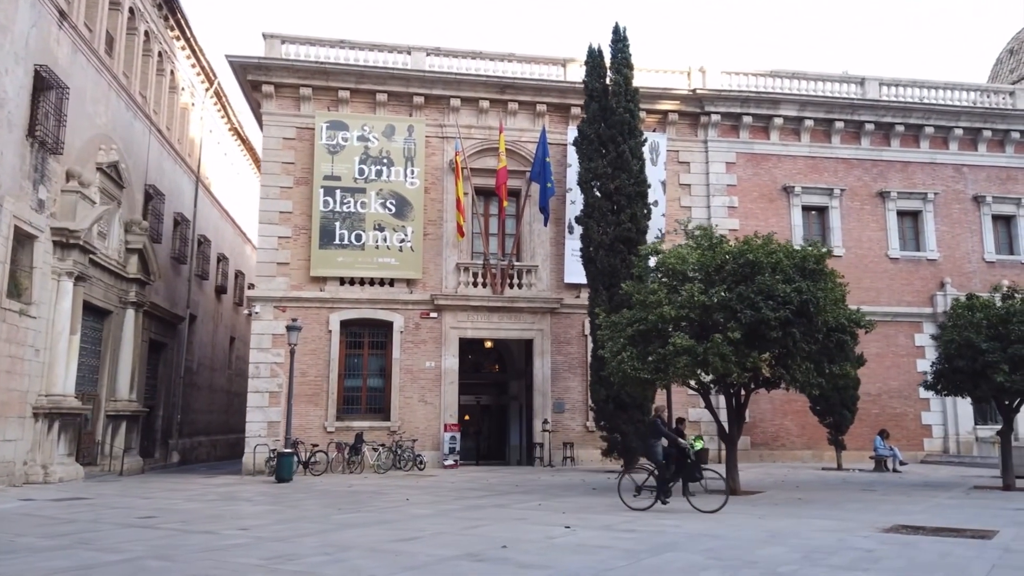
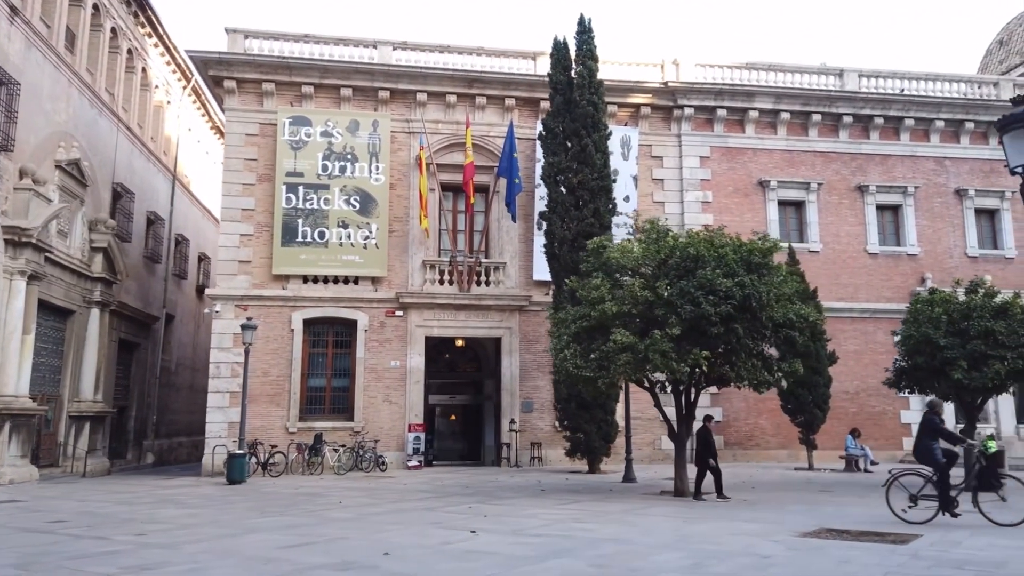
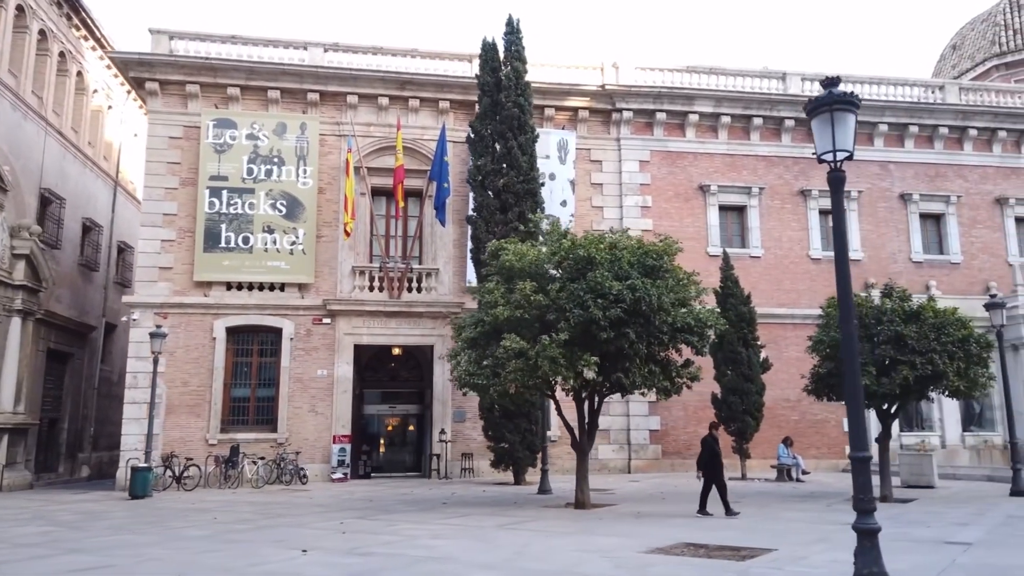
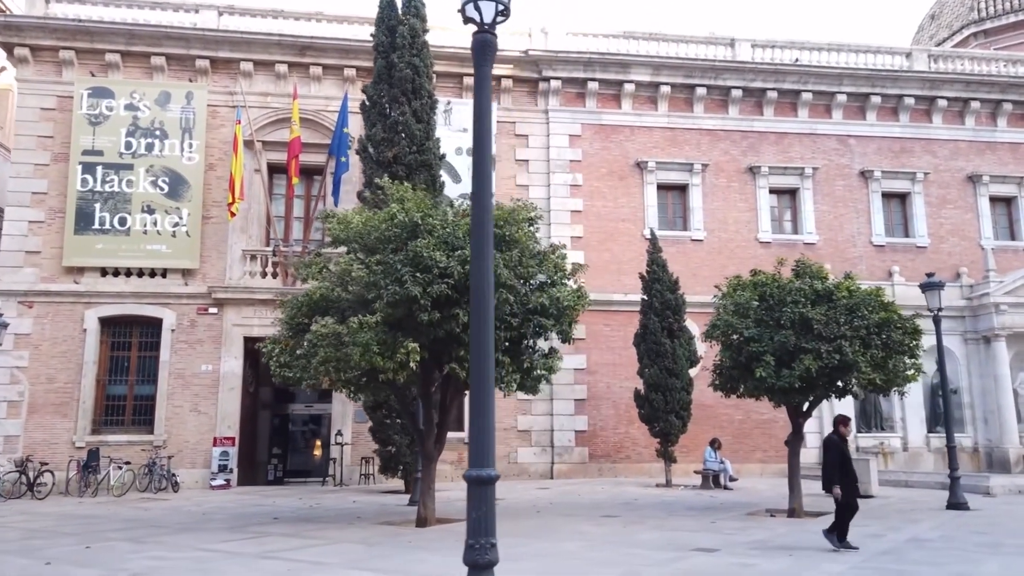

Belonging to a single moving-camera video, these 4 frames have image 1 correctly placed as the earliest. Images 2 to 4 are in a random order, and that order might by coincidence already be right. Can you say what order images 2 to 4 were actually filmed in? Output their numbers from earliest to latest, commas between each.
2, 3, 4
